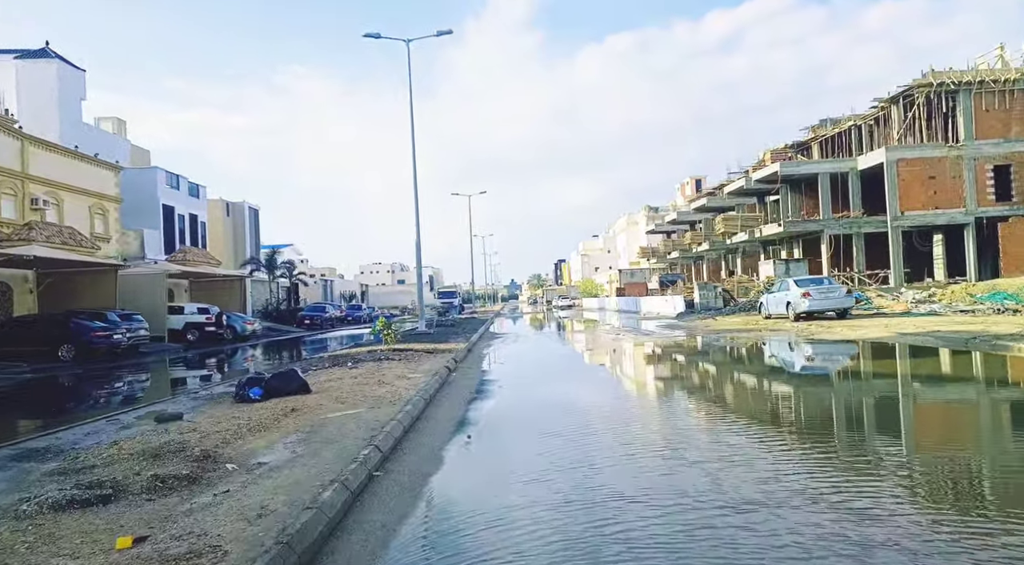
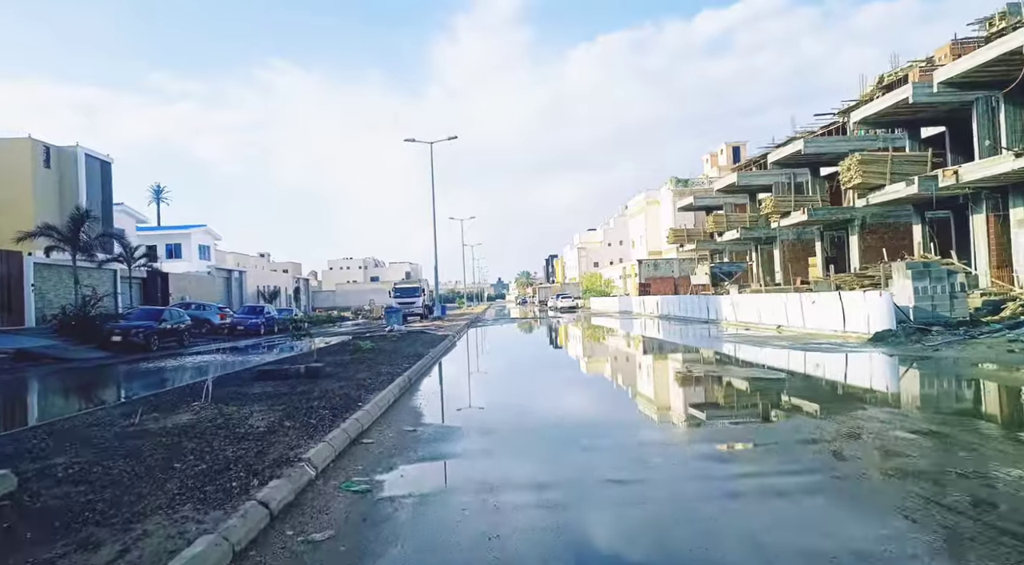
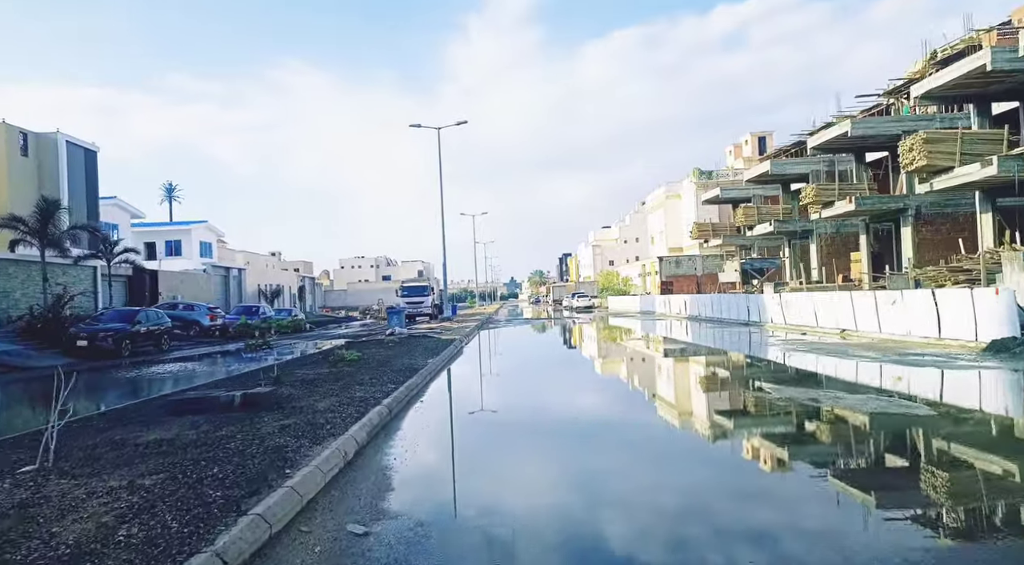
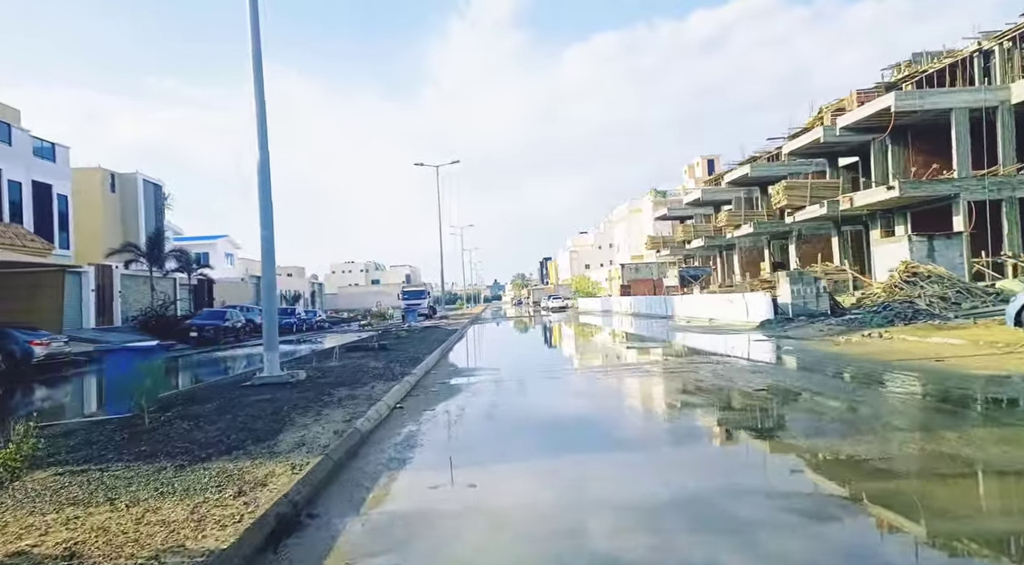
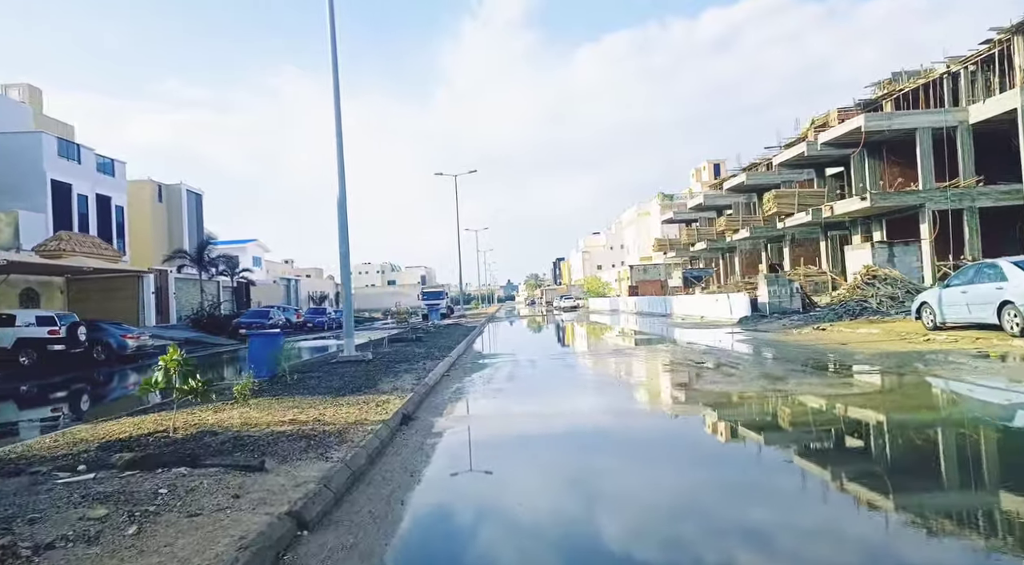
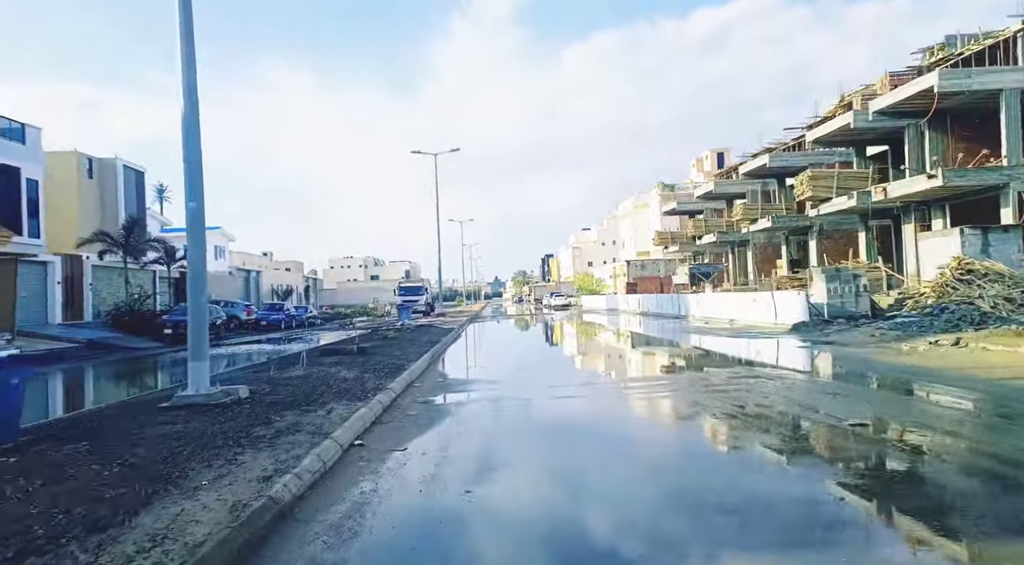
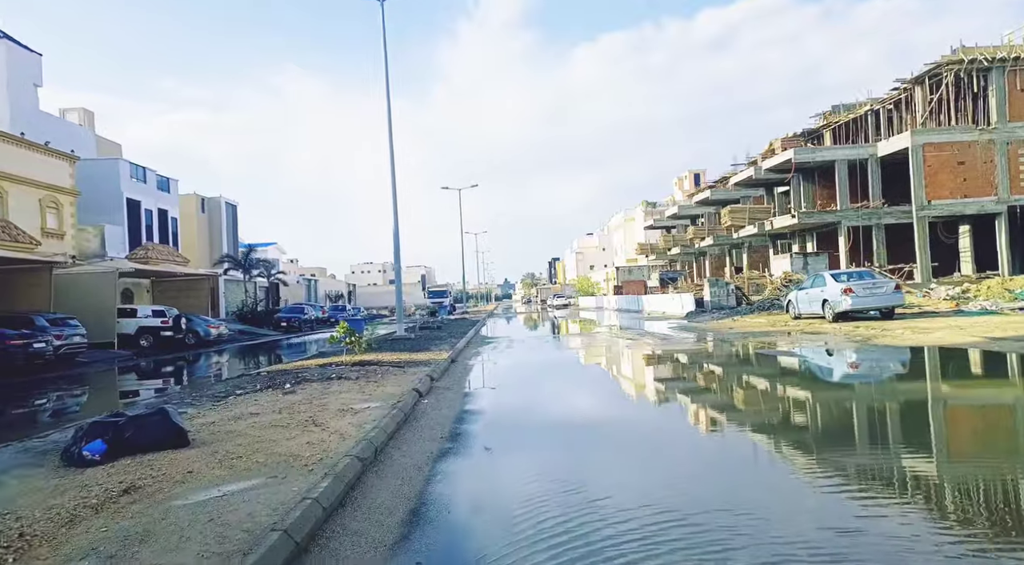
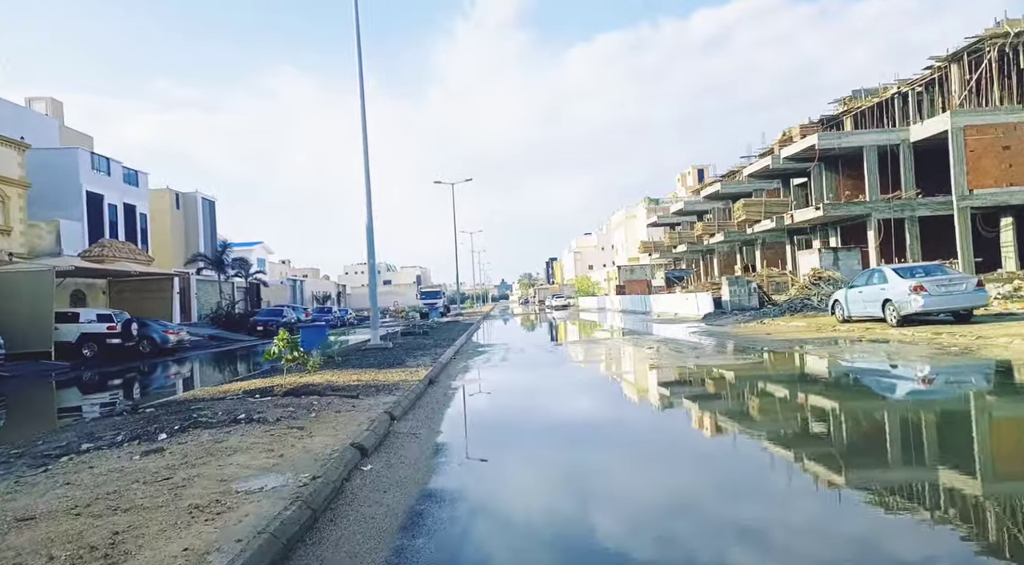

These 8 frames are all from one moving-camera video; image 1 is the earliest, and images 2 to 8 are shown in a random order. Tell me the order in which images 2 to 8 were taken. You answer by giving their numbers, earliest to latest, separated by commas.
7, 8, 5, 4, 6, 2, 3
